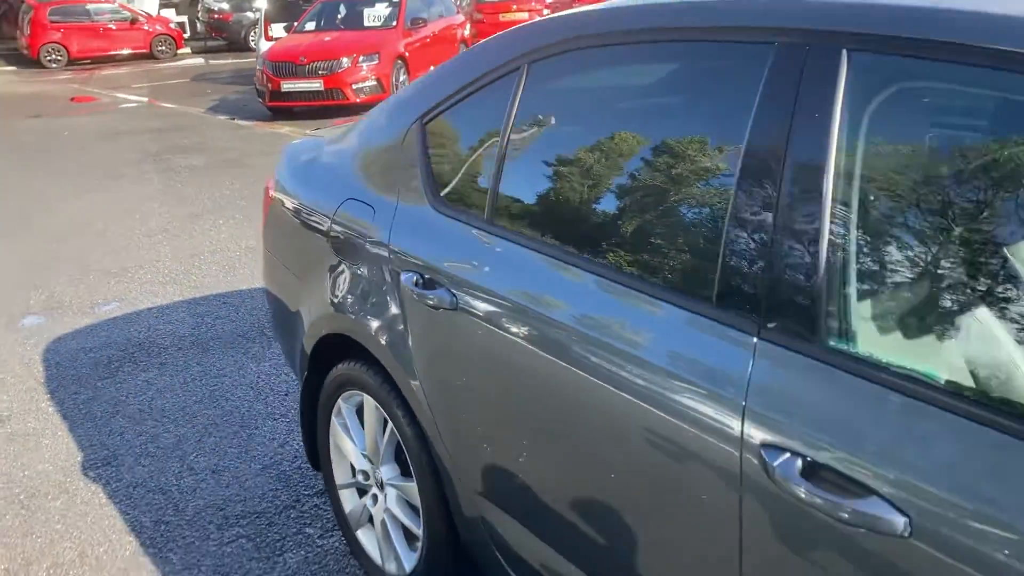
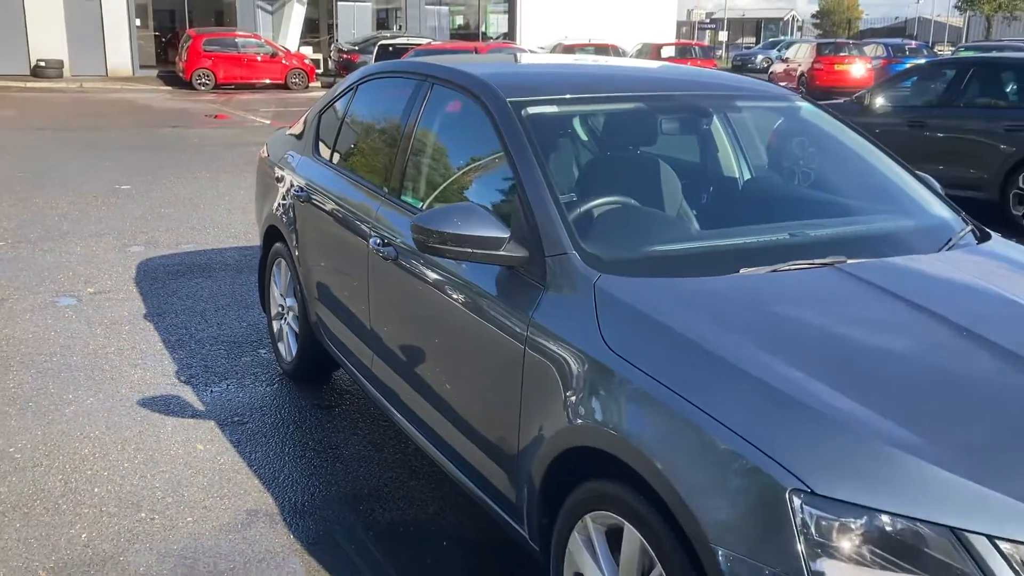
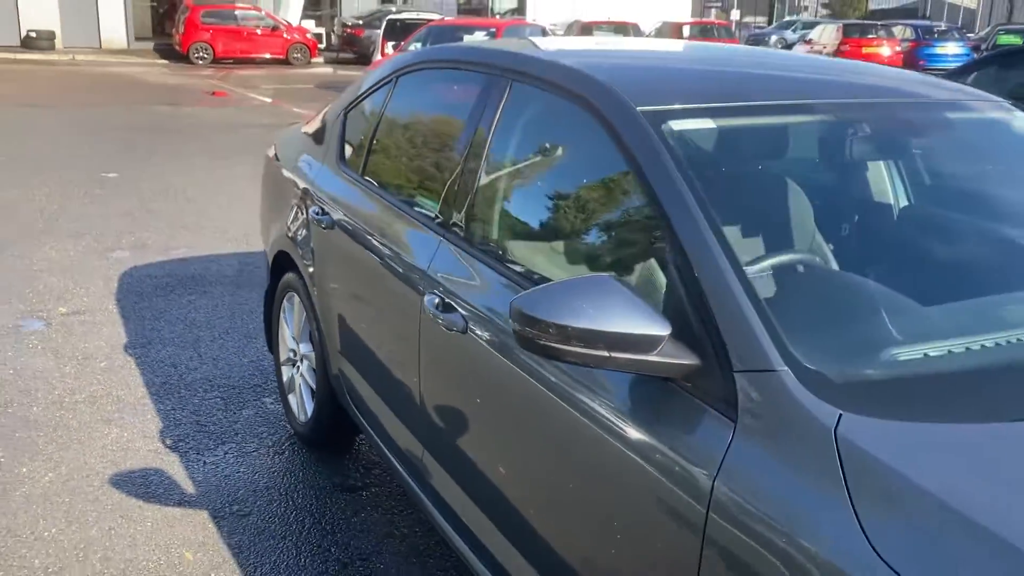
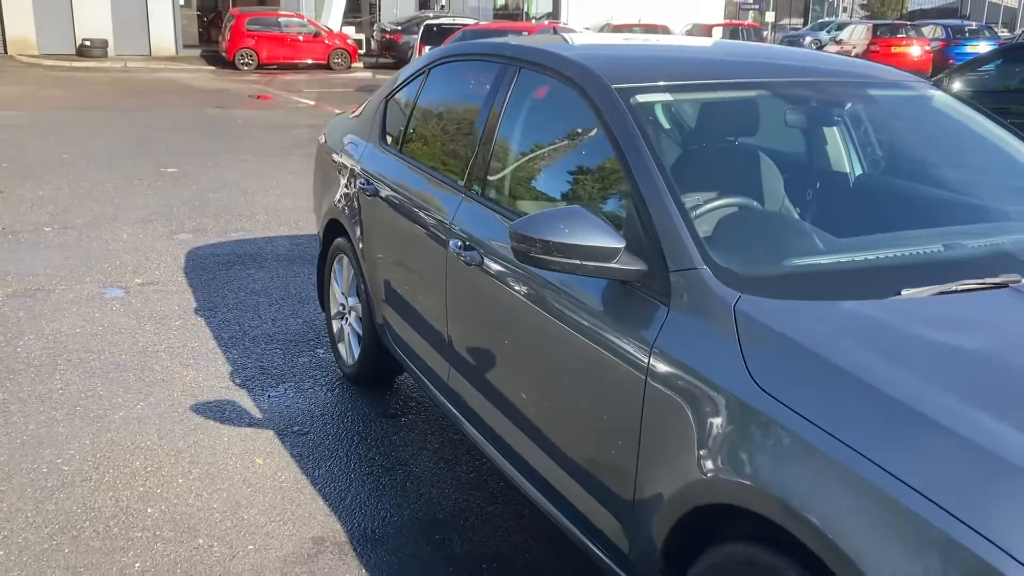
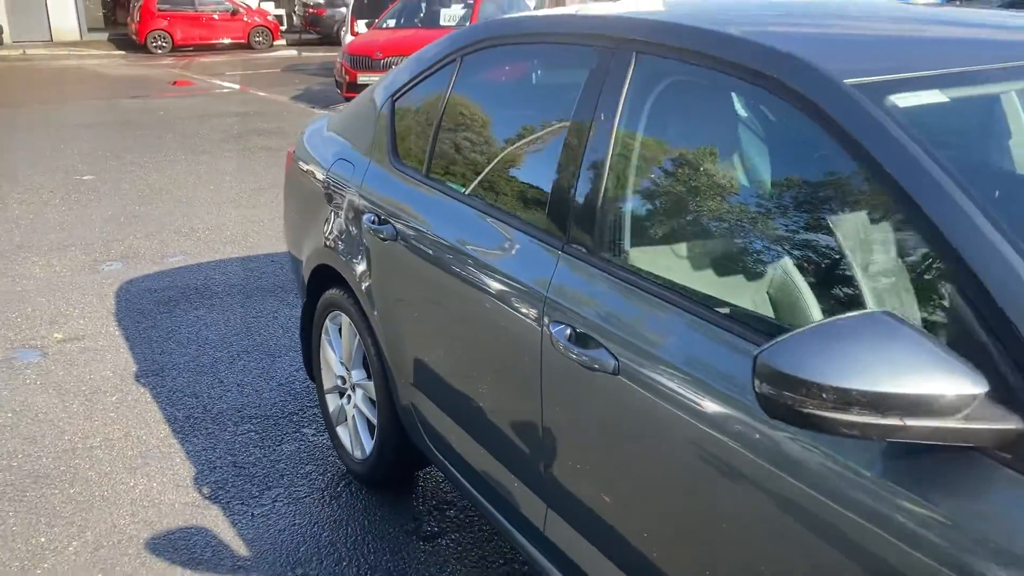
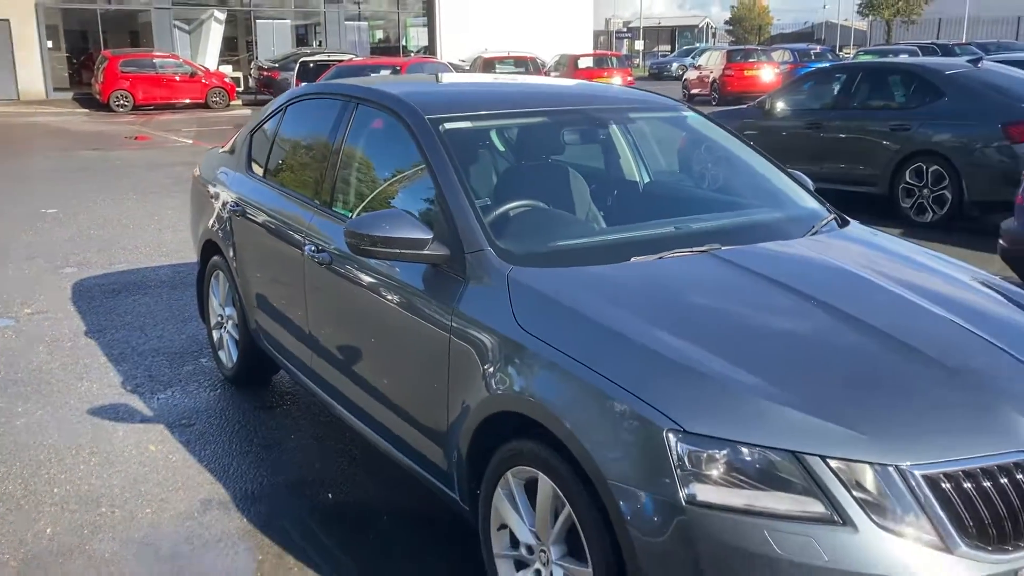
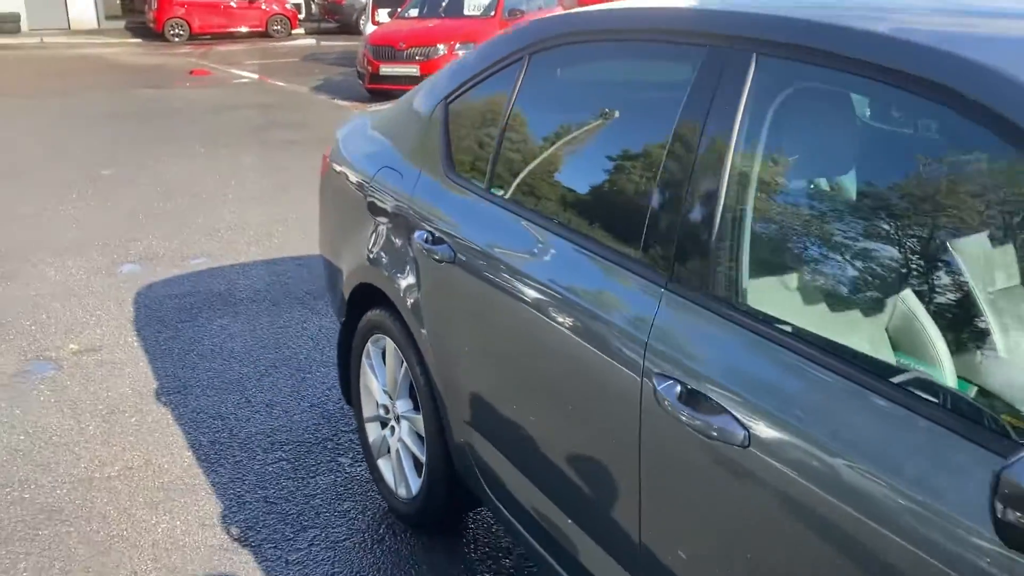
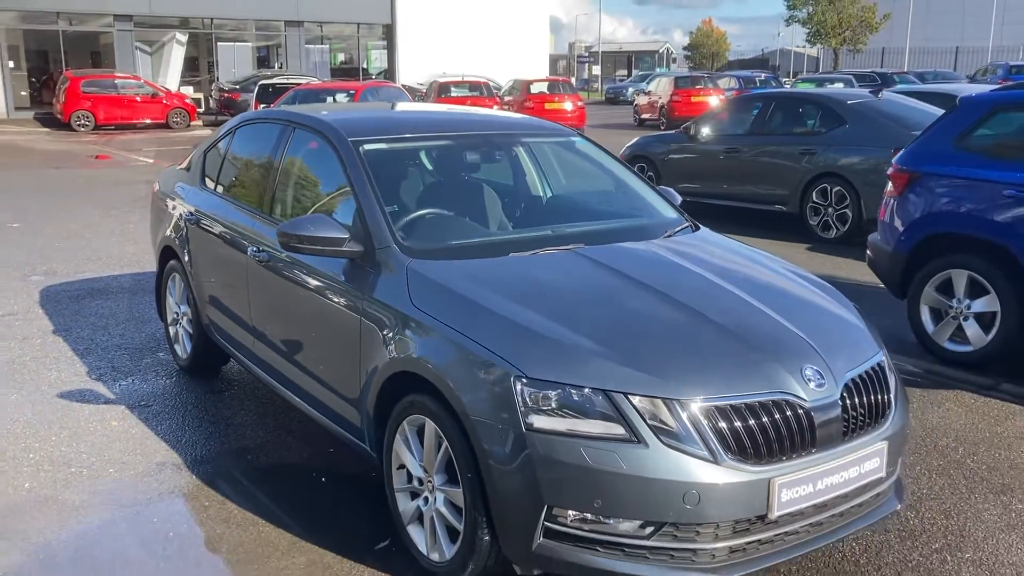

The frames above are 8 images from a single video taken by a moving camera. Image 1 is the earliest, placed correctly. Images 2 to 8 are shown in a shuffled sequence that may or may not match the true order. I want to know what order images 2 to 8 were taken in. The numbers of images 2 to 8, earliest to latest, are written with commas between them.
7, 5, 3, 4, 2, 6, 8
